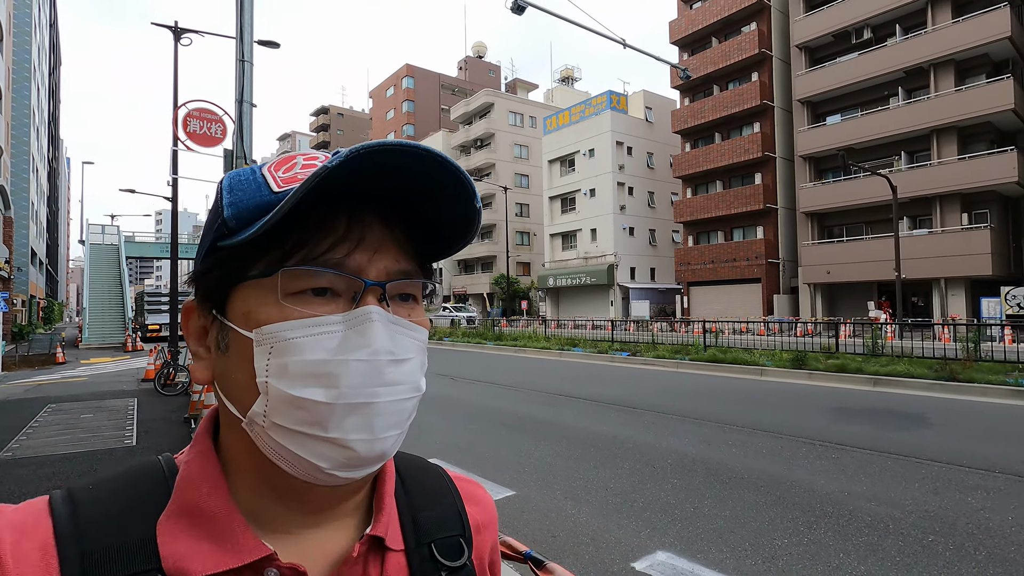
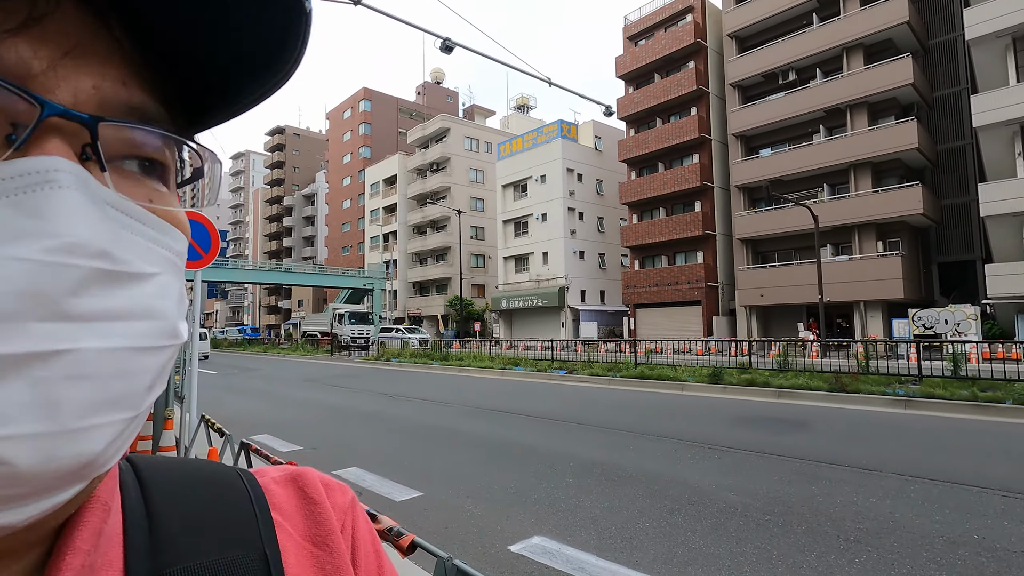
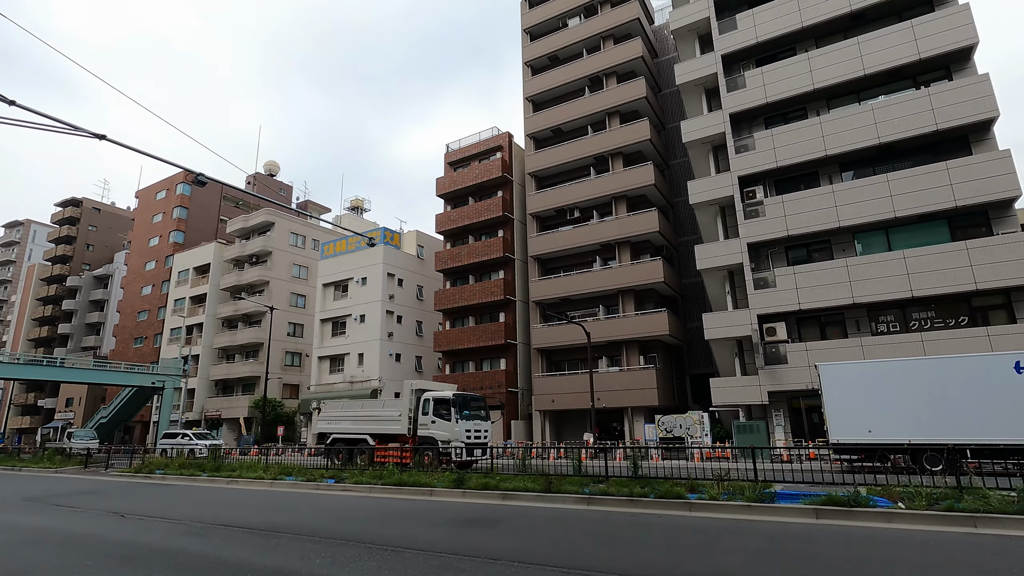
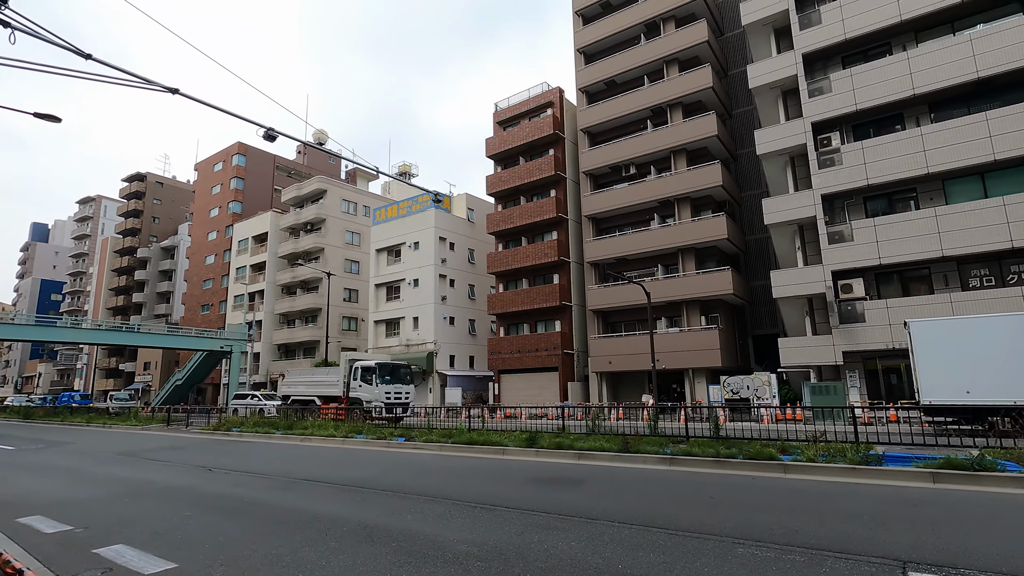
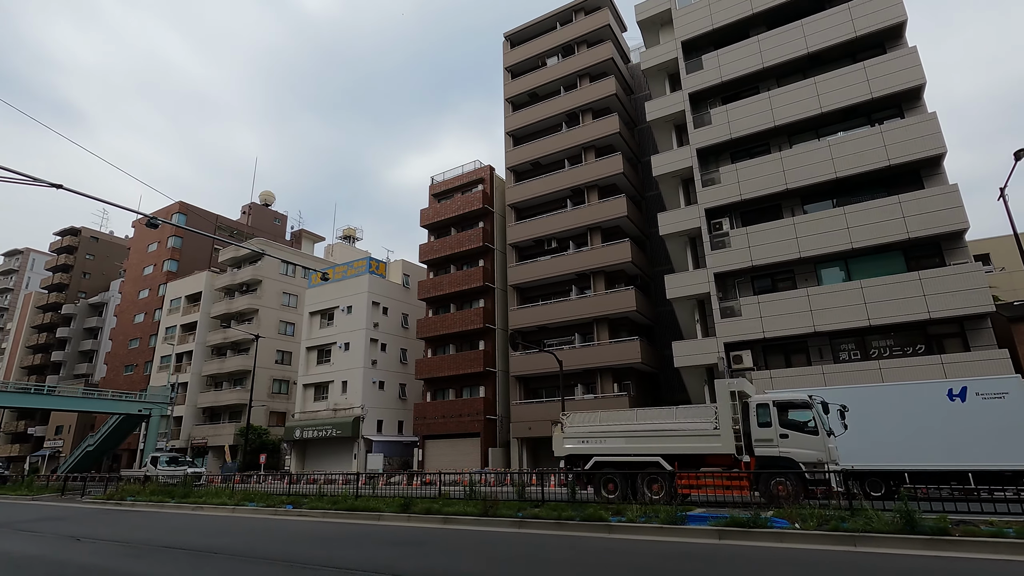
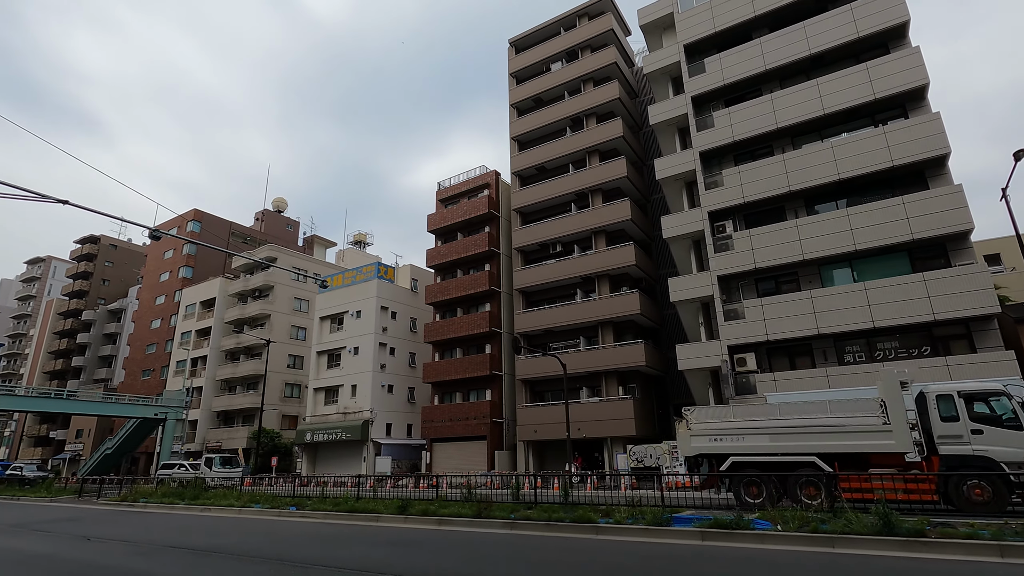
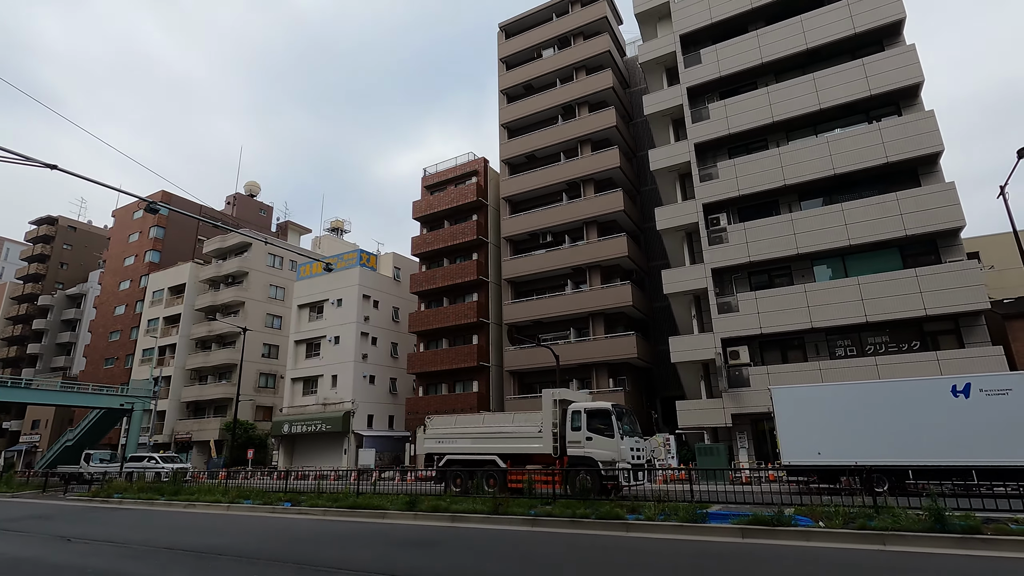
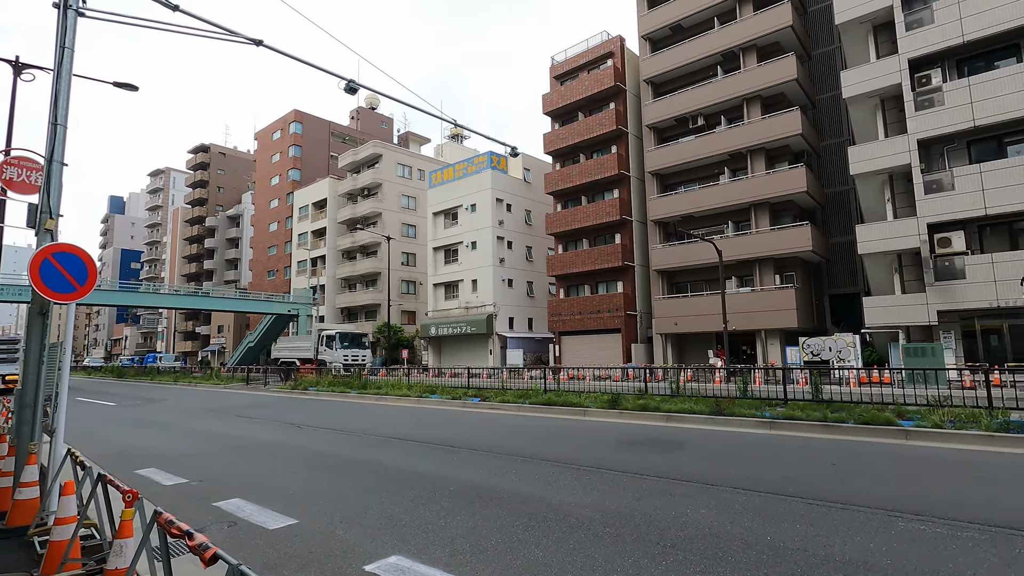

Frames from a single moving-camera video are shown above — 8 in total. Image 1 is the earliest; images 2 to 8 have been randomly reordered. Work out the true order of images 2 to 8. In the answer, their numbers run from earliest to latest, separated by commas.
2, 8, 4, 3, 7, 5, 6
